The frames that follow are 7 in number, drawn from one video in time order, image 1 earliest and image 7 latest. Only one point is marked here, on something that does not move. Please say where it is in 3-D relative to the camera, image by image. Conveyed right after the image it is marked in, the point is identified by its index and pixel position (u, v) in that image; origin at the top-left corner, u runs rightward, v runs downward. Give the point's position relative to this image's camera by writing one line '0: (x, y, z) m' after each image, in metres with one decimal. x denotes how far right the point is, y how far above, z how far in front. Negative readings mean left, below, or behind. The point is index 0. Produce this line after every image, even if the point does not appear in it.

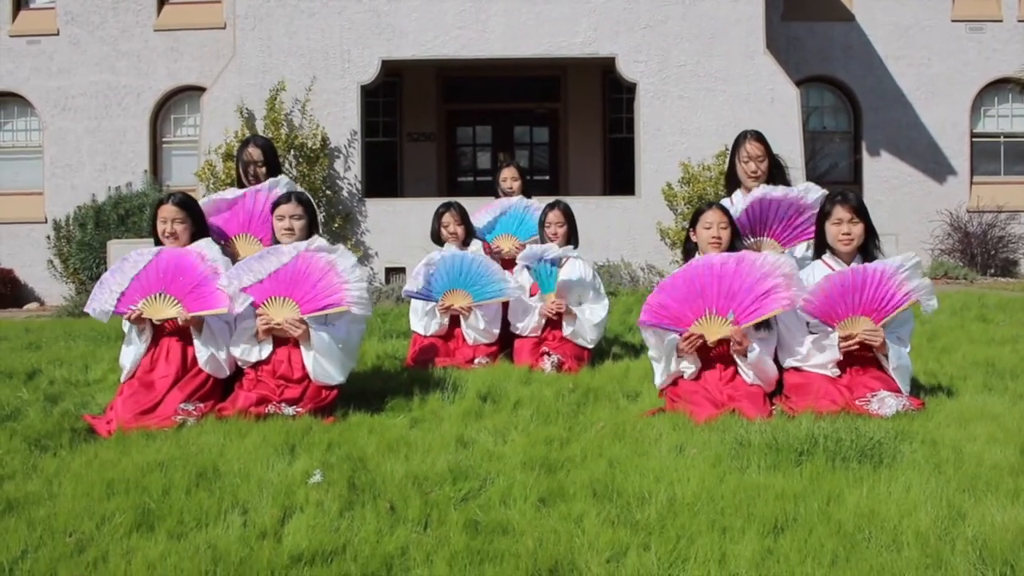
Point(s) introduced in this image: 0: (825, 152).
0: (+3.9, +1.7, +13.7) m
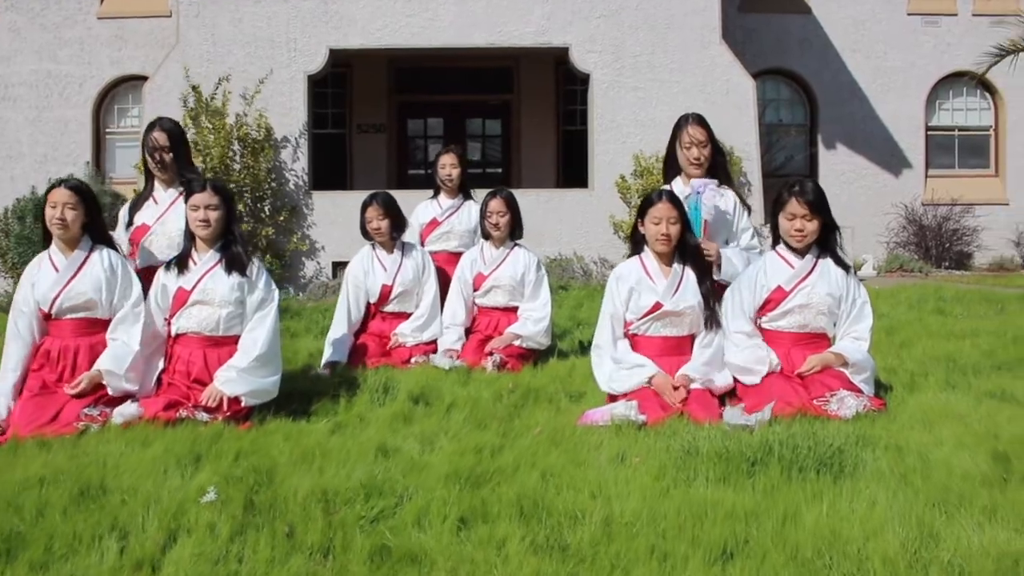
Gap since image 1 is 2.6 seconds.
0: (+3.3, +1.8, +13.5) m
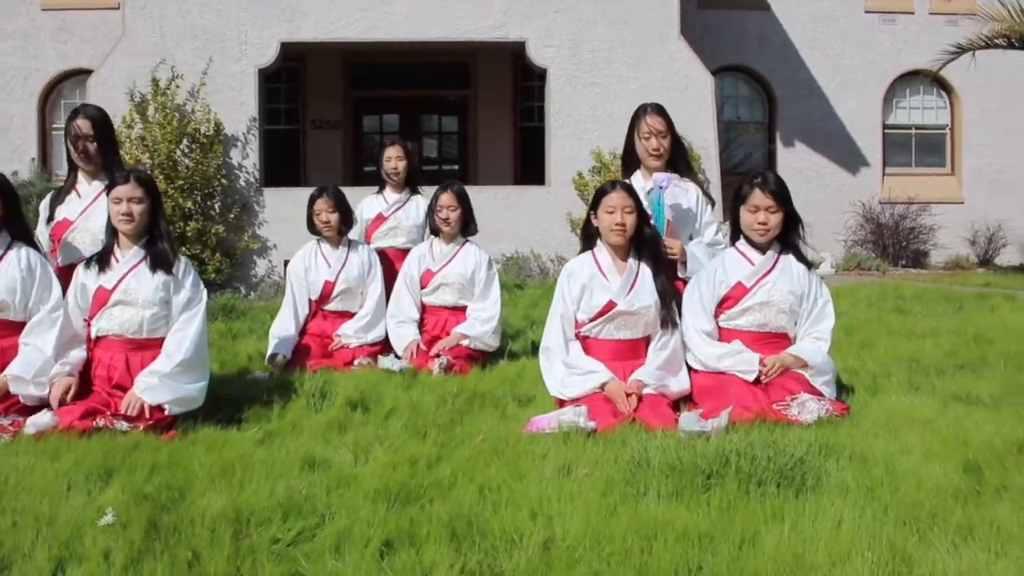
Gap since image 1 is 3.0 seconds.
0: (+2.8, +1.8, +13.3) m
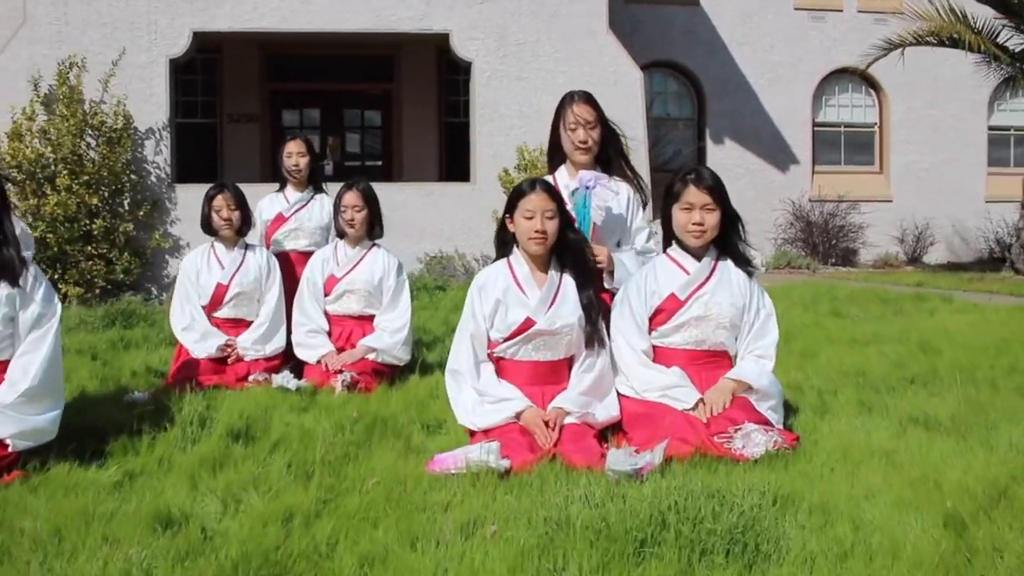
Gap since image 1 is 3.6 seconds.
0: (+1.9, +1.8, +13.0) m
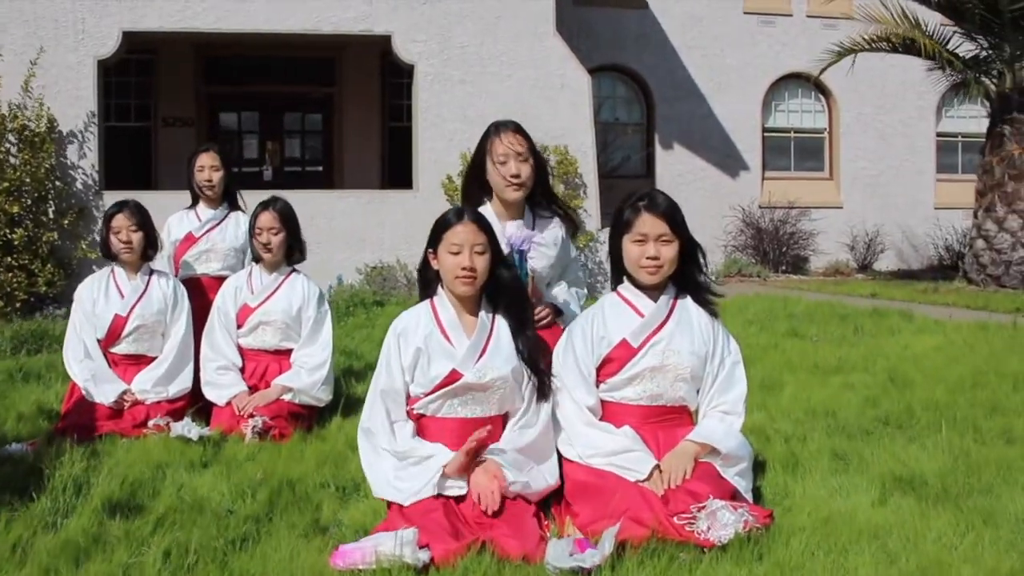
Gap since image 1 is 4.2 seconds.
0: (+1.2, +1.6, +12.6) m
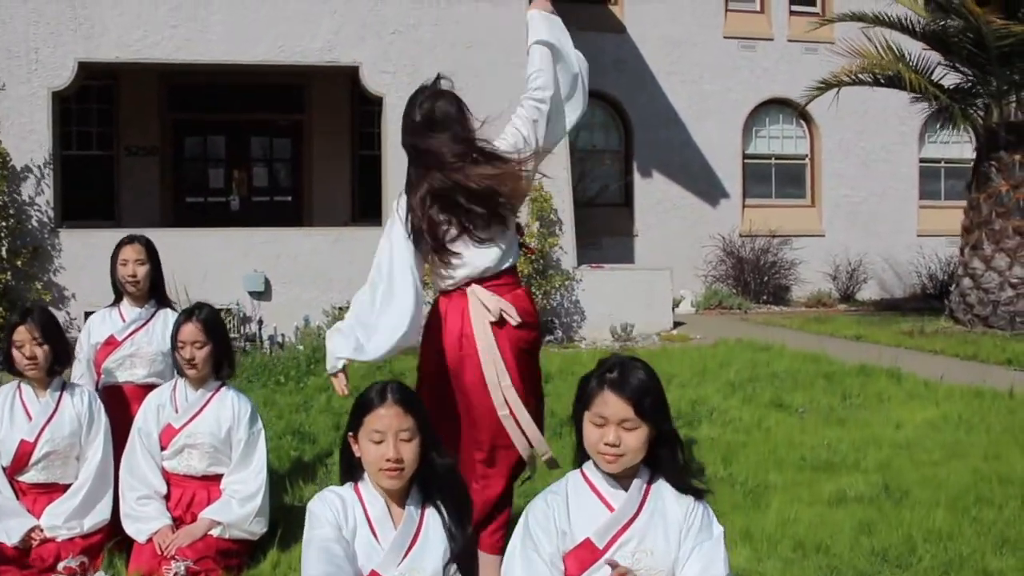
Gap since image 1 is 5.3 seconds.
0: (+0.9, +1.2, +12.1) m
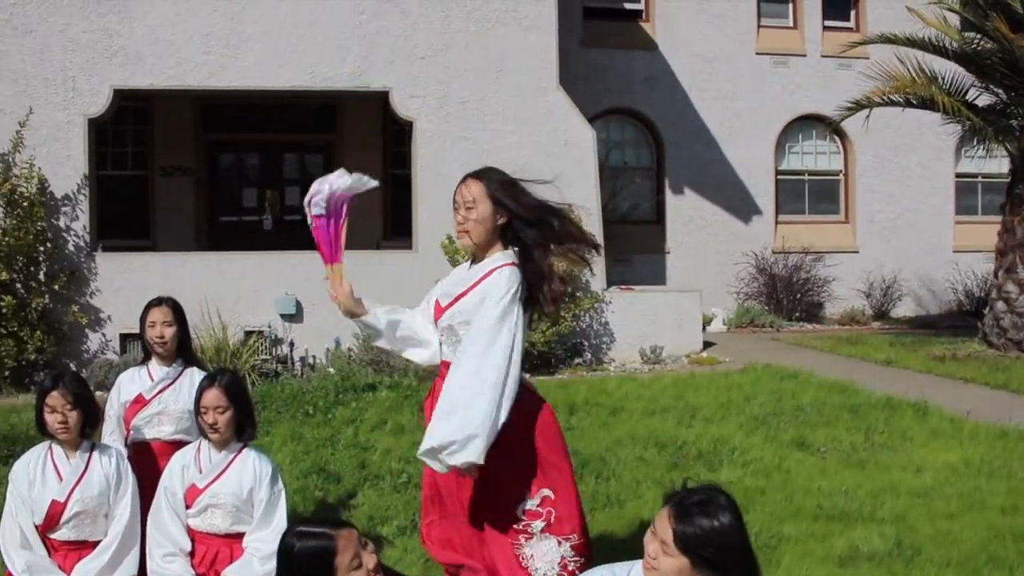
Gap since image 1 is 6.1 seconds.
0: (+1.2, +0.9, +12.2) m
